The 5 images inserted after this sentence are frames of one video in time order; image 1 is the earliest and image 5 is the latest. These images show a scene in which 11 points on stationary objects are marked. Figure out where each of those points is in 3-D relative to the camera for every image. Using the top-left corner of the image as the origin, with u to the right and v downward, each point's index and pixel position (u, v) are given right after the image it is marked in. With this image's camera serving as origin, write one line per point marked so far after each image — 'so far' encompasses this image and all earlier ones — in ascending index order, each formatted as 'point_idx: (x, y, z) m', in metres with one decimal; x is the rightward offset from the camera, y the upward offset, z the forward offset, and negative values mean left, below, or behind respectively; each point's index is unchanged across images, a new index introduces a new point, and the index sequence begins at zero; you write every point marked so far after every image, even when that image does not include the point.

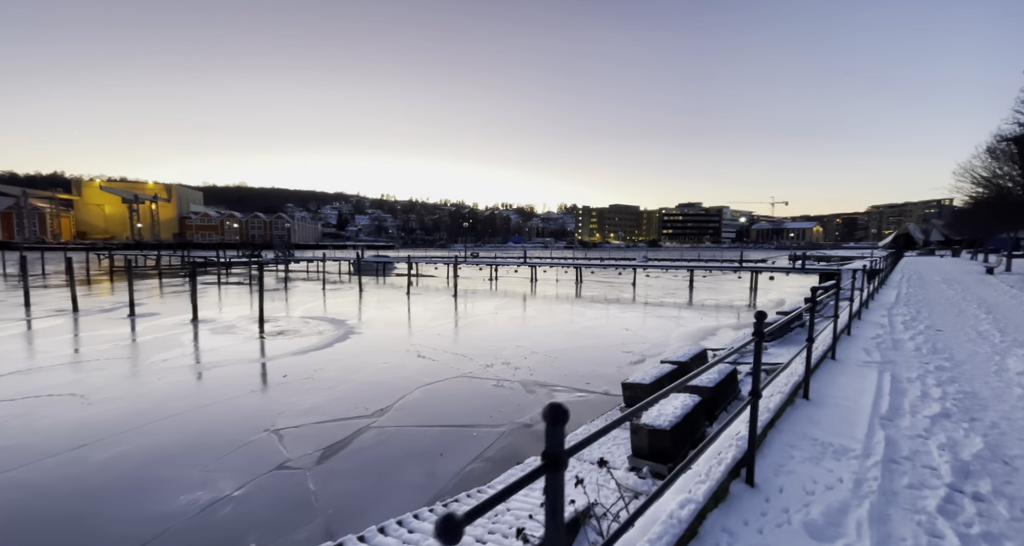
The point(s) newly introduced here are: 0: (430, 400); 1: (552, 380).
0: (-1.7, -2.7, +11.4) m
1: (+1.0, -2.7, +13.3) m
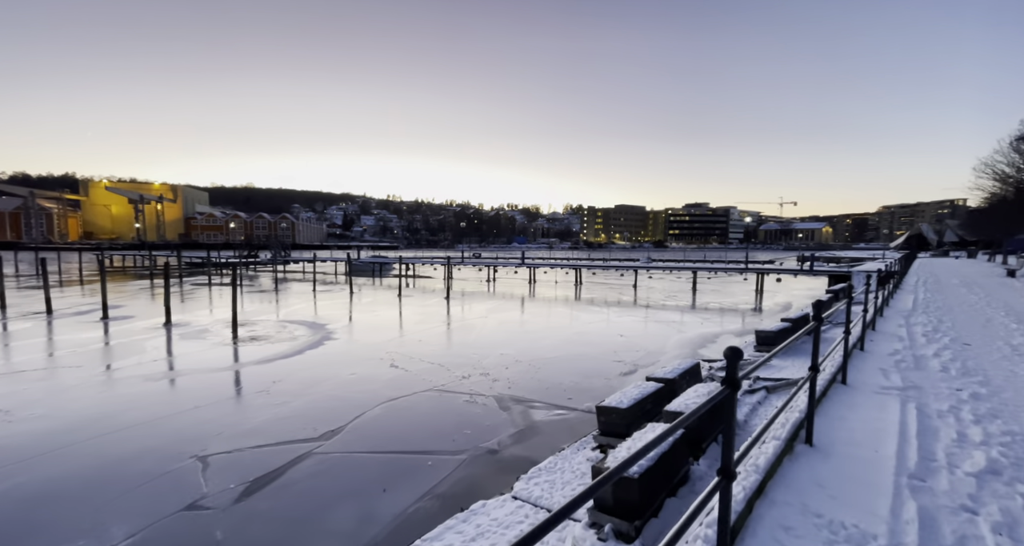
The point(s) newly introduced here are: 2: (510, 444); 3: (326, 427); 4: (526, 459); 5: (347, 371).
0: (-2.3, -2.8, +10.2) m
1: (+0.4, -2.8, +12.1) m
2: (0.0, -2.9, +9.2) m
3: (-3.4, -2.8, +9.8) m
4: (+0.2, -3.0, +8.7) m
5: (-4.4, -2.6, +14.2) m
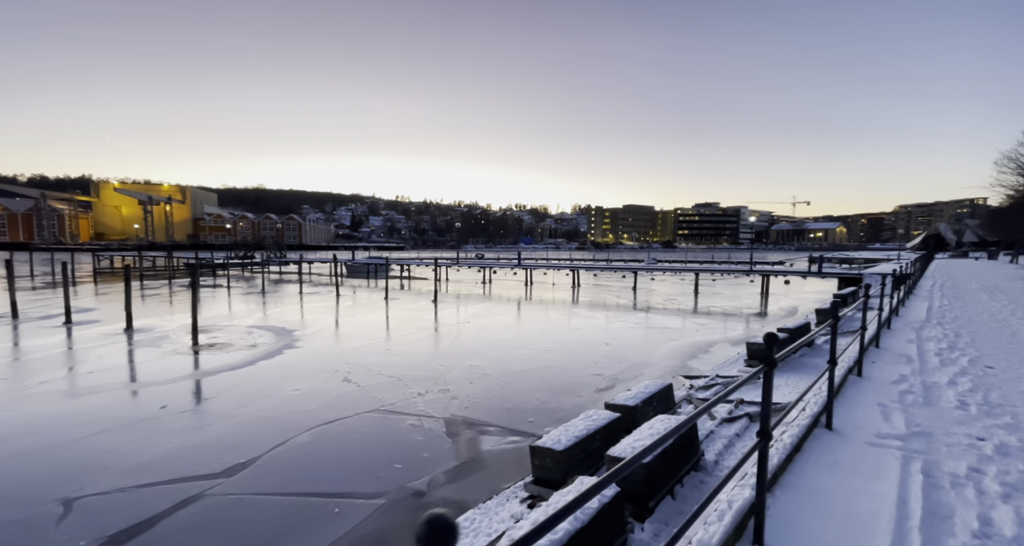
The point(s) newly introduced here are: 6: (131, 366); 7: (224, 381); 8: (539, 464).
0: (-3.3, -2.9, +8.9) m
1: (-0.5, -2.9, +10.7) m
2: (-1.0, -3.1, +7.8) m
3: (-4.4, -2.9, +8.5) m
4: (-0.8, -3.1, +7.3) m
5: (-5.3, -2.7, +12.9) m
6: (-11.5, -2.9, +16.4) m
7: (-7.5, -2.8, +13.9) m
8: (+0.3, -2.2, +6.2) m
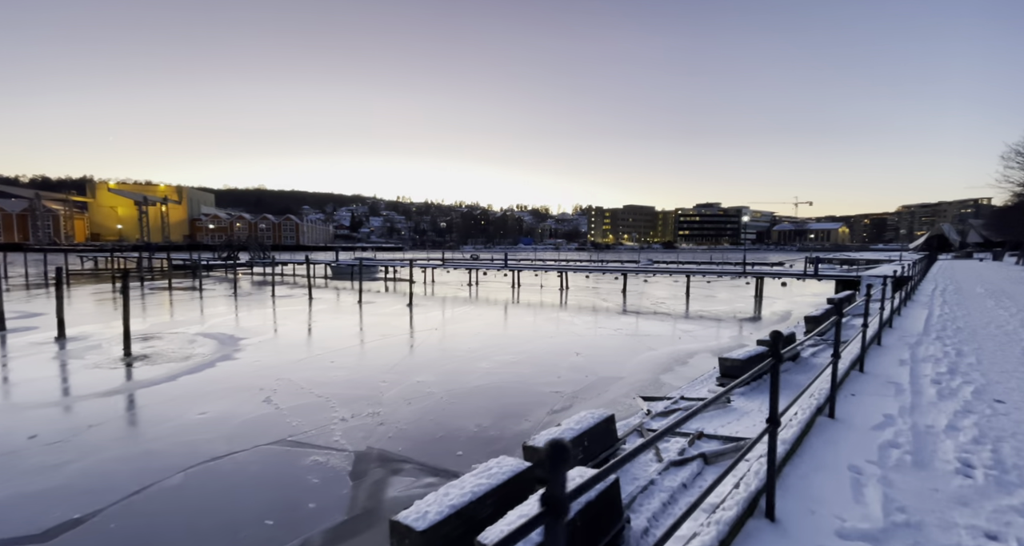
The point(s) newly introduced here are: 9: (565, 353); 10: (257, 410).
0: (-4.6, -3.1, +7.3) m
1: (-1.8, -3.0, +9.1) m
2: (-2.3, -3.2, +6.3) m
3: (-5.6, -3.1, +6.9) m
4: (-2.1, -3.3, +5.7) m
5: (-6.6, -2.8, +11.4) m
6: (-12.8, -3.0, +15.0) m
7: (-8.8, -2.9, +12.4) m
8: (-1.0, -2.4, +4.7) m
9: (+1.9, -2.9, +19.3) m
10: (-5.3, -2.9, +11.1) m
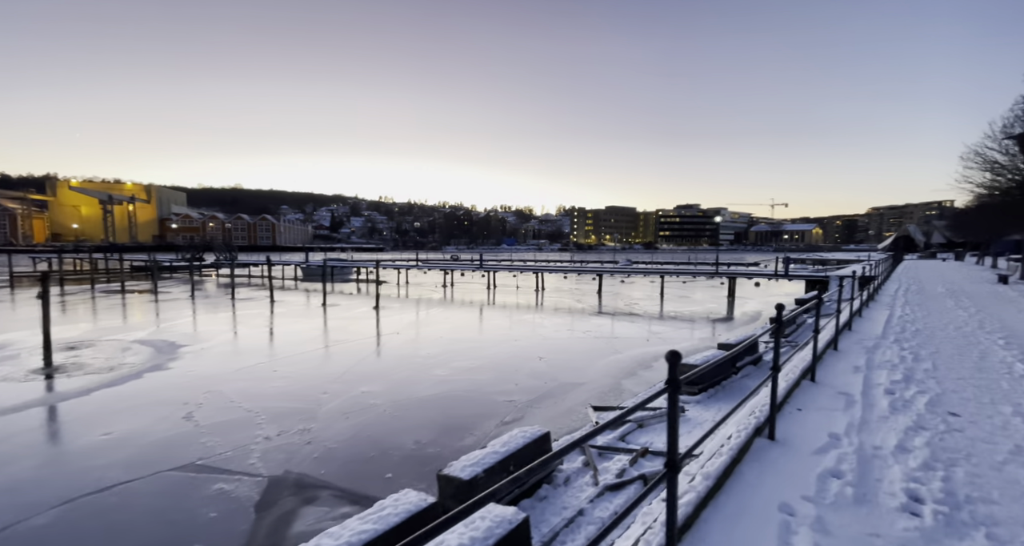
0: (-5.5, -3.1, +6.5) m
1: (-2.8, -3.1, +8.4) m
2: (-3.2, -3.3, +5.5) m
3: (-6.6, -3.1, +6.0) m
4: (-3.0, -3.3, +5.0) m
5: (-7.7, -2.9, +10.5) m
6: (-14.0, -3.1, +13.8) m
7: (-9.9, -3.0, +11.4) m
8: (-1.9, -2.4, +3.9) m
9: (+0.6, -2.9, +18.6) m
10: (-6.3, -2.9, +10.2) m
